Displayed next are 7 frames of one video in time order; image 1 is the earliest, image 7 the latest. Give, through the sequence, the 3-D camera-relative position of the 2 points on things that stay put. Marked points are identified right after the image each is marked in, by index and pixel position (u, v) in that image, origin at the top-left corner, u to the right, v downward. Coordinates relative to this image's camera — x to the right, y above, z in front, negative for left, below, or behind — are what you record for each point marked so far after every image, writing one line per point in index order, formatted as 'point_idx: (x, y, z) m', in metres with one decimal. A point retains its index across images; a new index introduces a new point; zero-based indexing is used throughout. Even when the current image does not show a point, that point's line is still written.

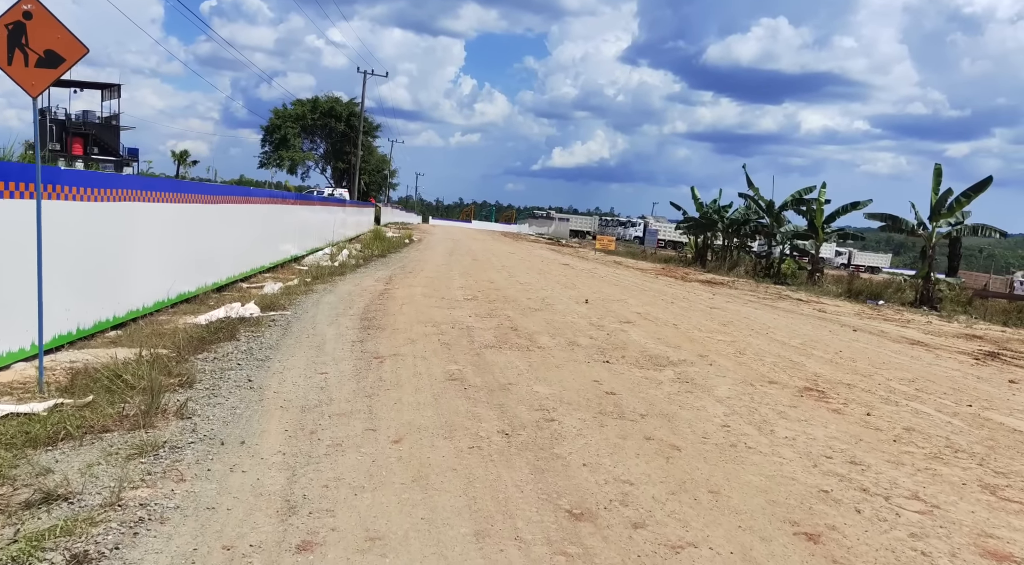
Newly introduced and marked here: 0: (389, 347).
0: (-1.3, -0.7, +8.9) m
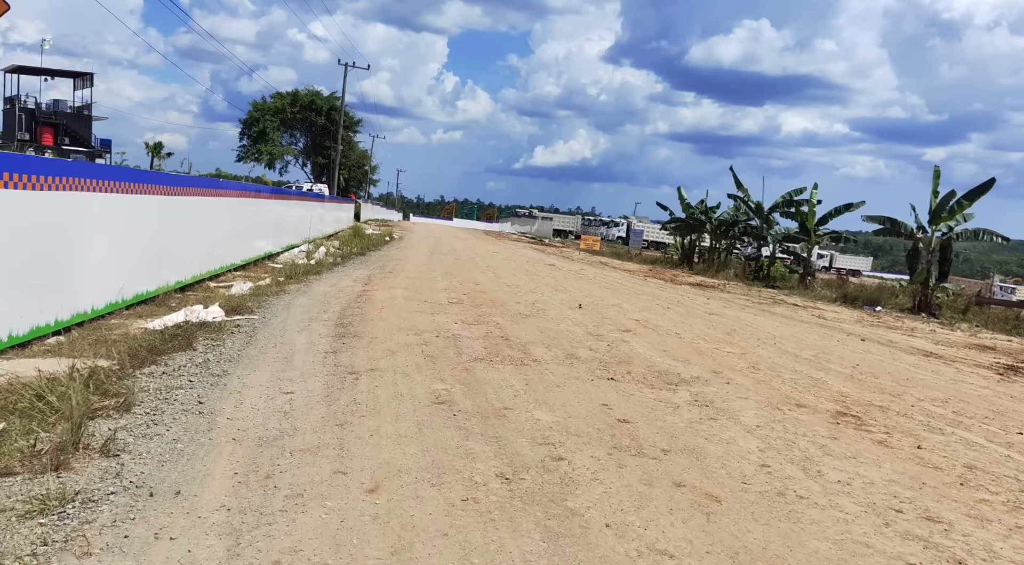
0: (-1.4, -0.7, +7.9) m
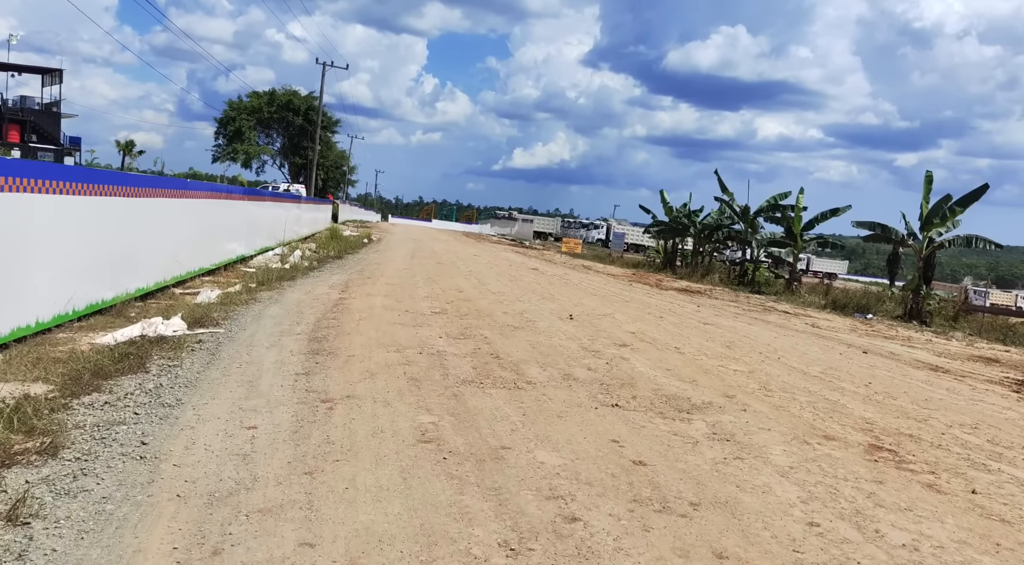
0: (-1.5, -0.9, +7.0) m
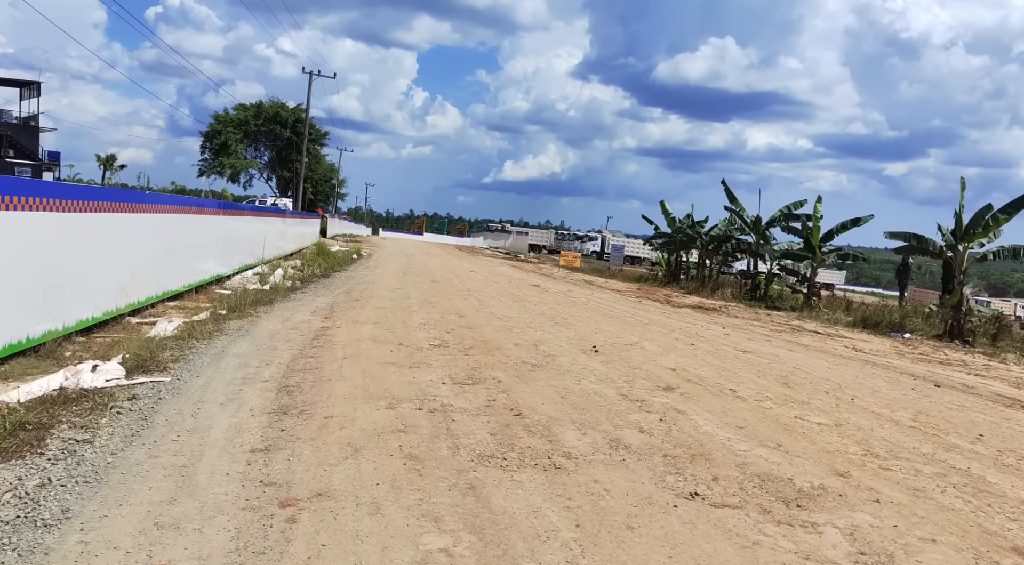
0: (-1.2, -1.1, +5.0) m
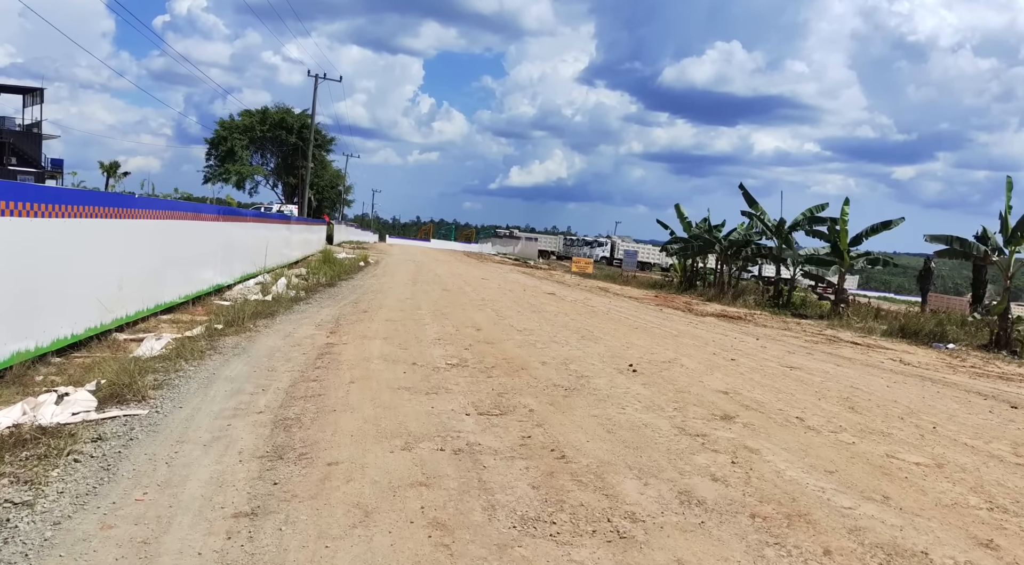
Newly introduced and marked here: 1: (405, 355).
0: (-1.0, -1.2, +3.9) m
1: (-1.3, -0.9, +10.2) m
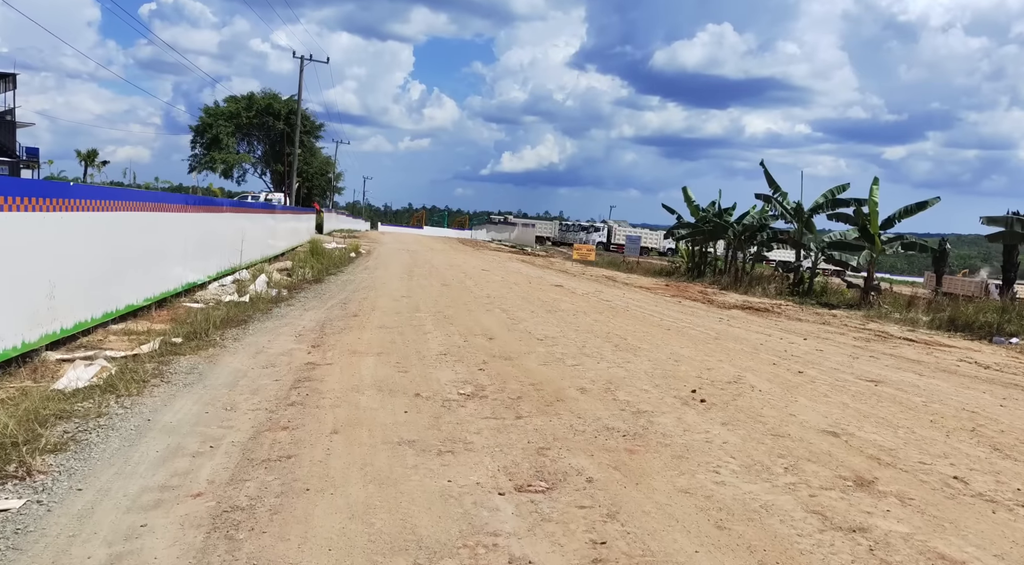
0: (-0.6, -1.4, +1.7) m
1: (-1.0, -0.9, +8.0) m
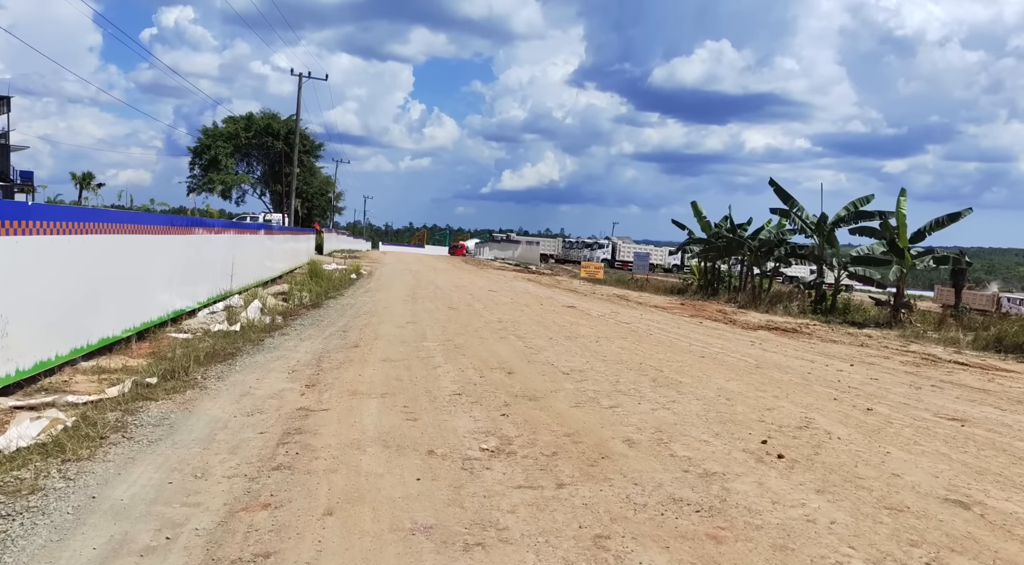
0: (-0.4, -1.5, +0.3) m
1: (-0.8, -1.2, +6.7) m
